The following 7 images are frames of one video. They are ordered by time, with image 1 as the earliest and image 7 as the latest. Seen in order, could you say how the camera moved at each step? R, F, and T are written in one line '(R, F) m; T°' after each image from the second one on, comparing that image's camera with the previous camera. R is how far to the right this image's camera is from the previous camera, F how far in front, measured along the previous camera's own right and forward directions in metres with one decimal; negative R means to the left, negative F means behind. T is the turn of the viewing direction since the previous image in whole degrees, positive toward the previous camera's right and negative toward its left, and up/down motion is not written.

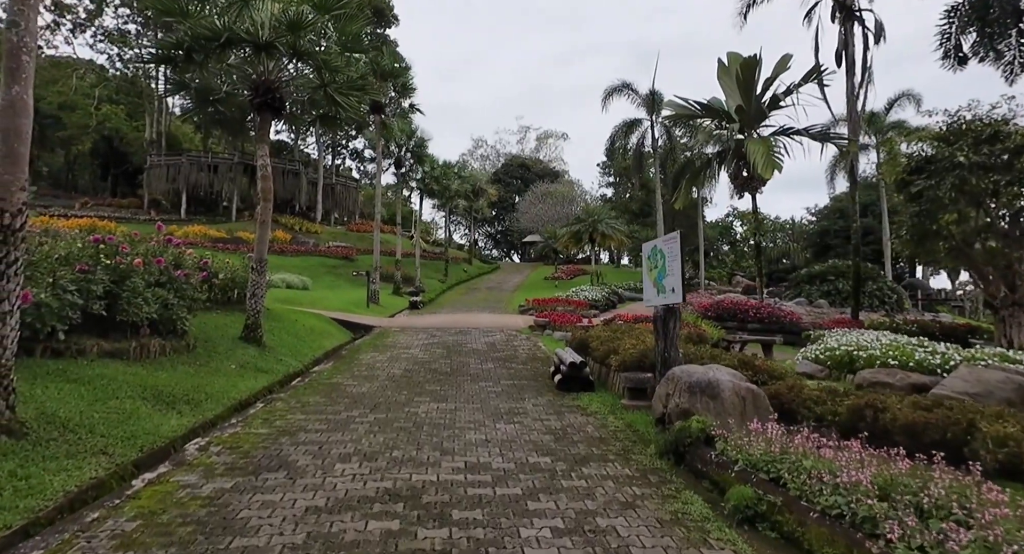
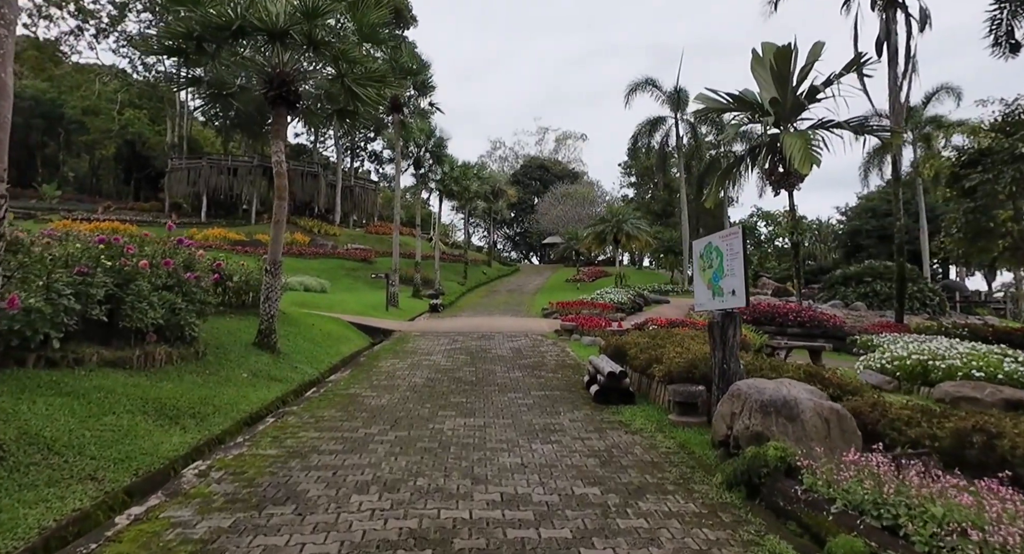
(-0.2, +0.6) m; -2°
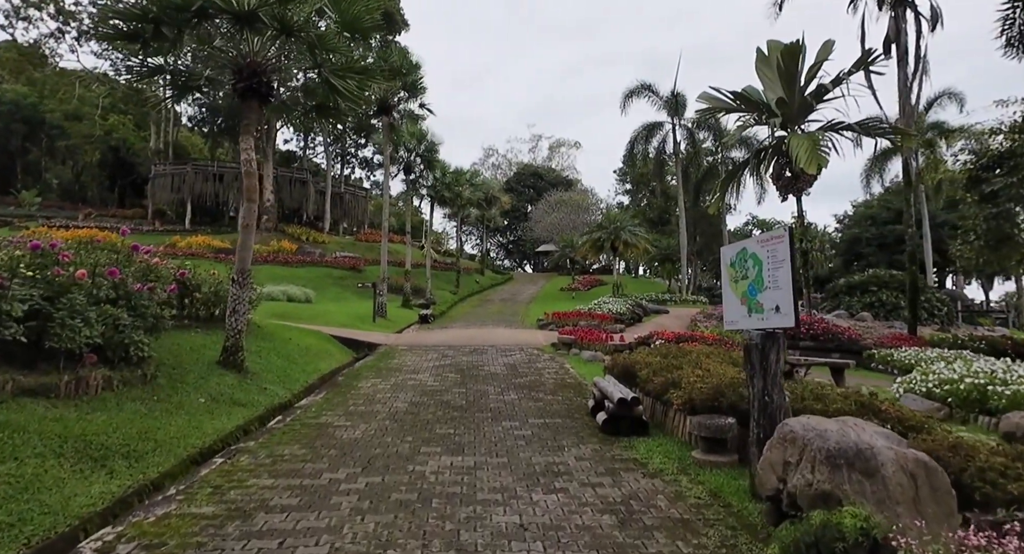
(0.0, +0.8) m; +1°
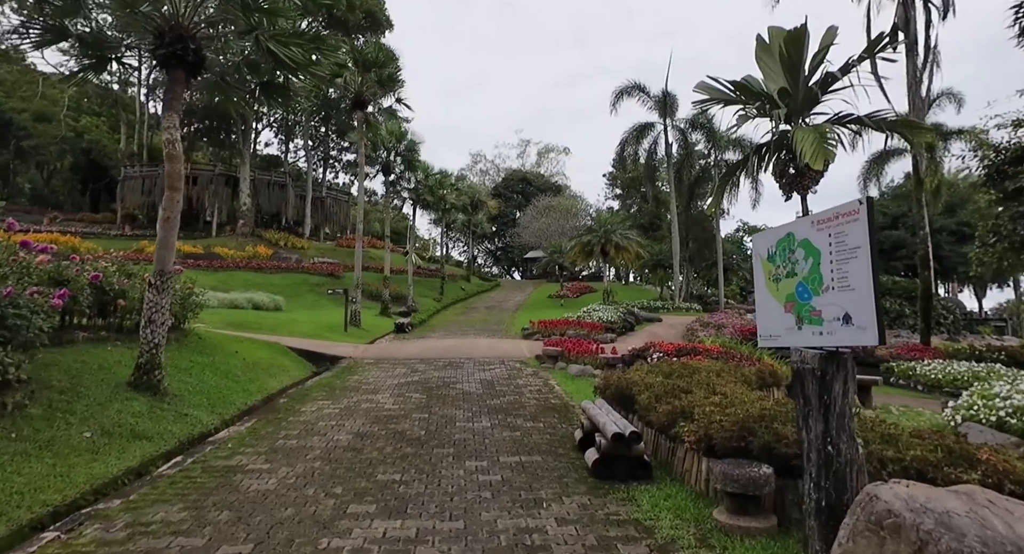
(+0.2, +1.2) m; +1°
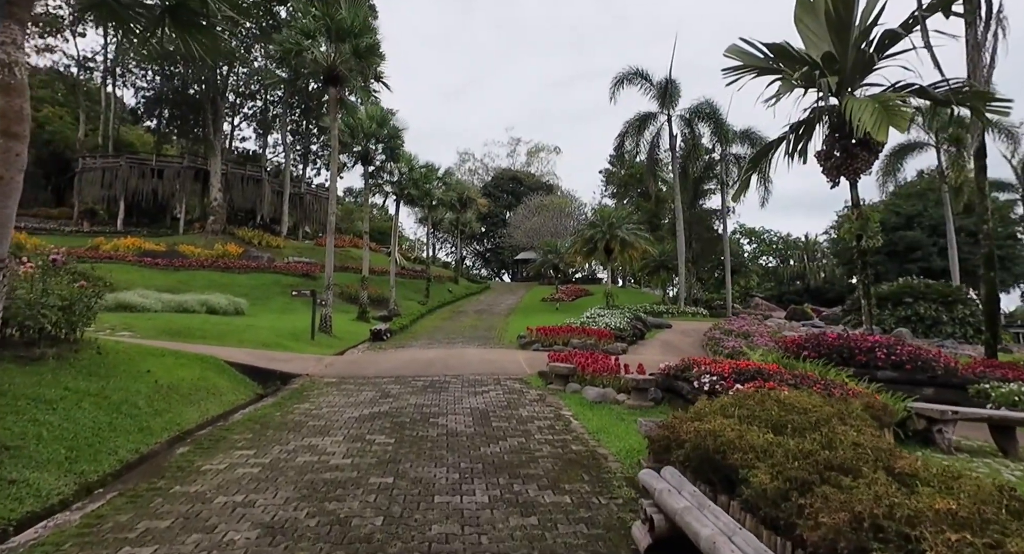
(-0.2, +2.0) m; +1°
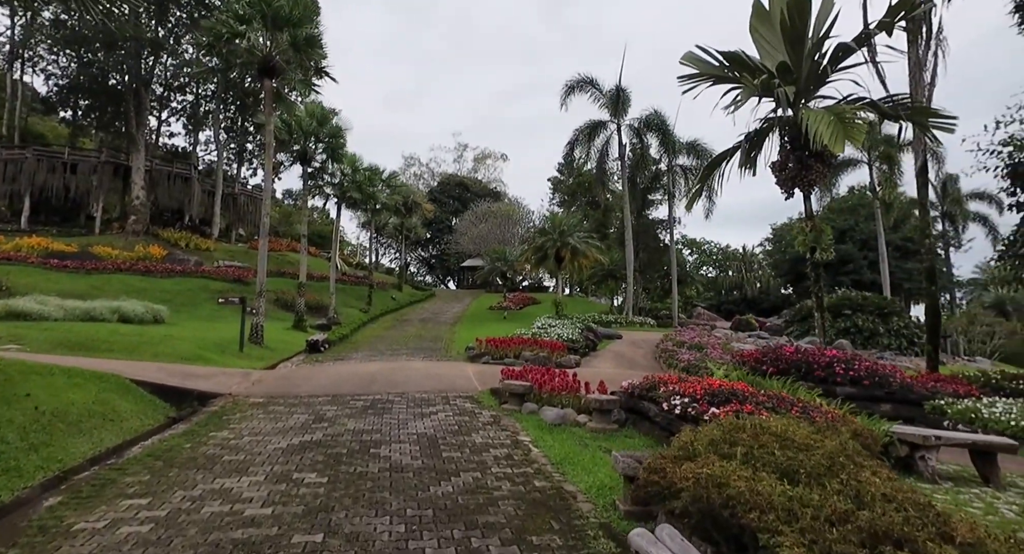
(-0.1, +0.6) m; +6°
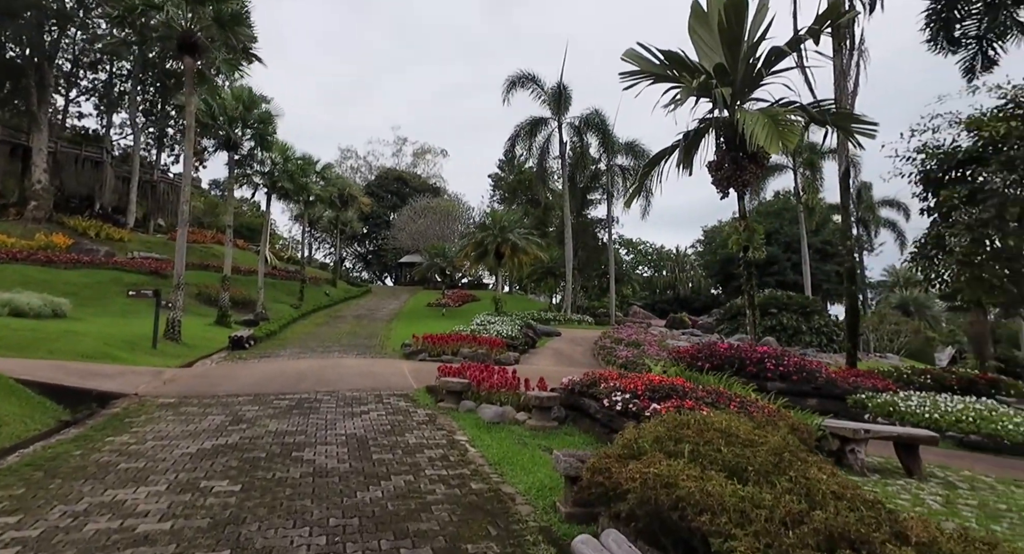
(0.0, +0.3) m; +6°
